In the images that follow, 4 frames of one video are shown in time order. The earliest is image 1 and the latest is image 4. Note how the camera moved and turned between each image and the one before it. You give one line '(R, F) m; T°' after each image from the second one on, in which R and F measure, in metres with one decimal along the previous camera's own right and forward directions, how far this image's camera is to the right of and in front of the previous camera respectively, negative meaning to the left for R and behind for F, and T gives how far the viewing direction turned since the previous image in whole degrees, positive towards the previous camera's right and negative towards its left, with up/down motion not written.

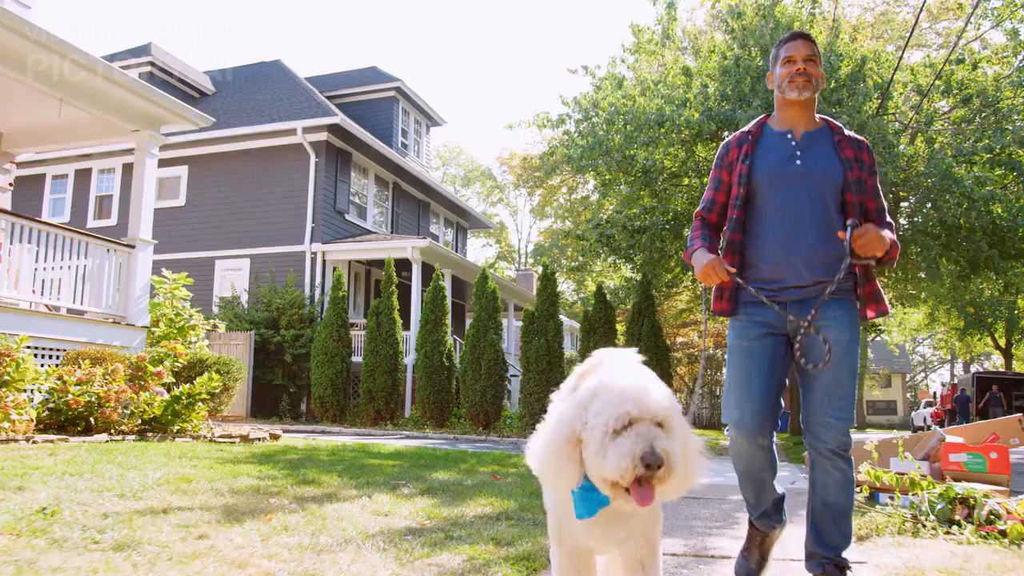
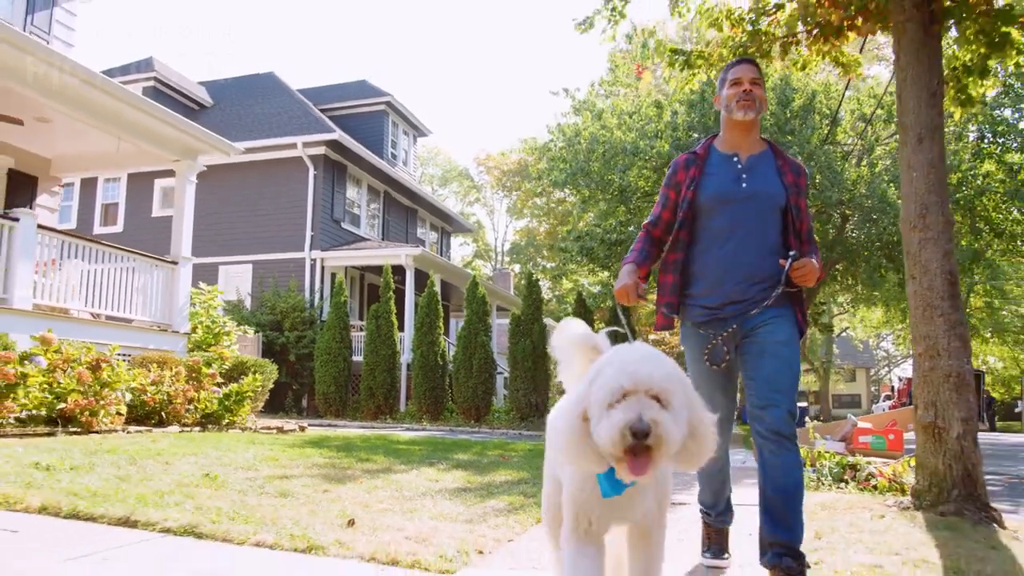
(-0.3, -1.5) m; +2°
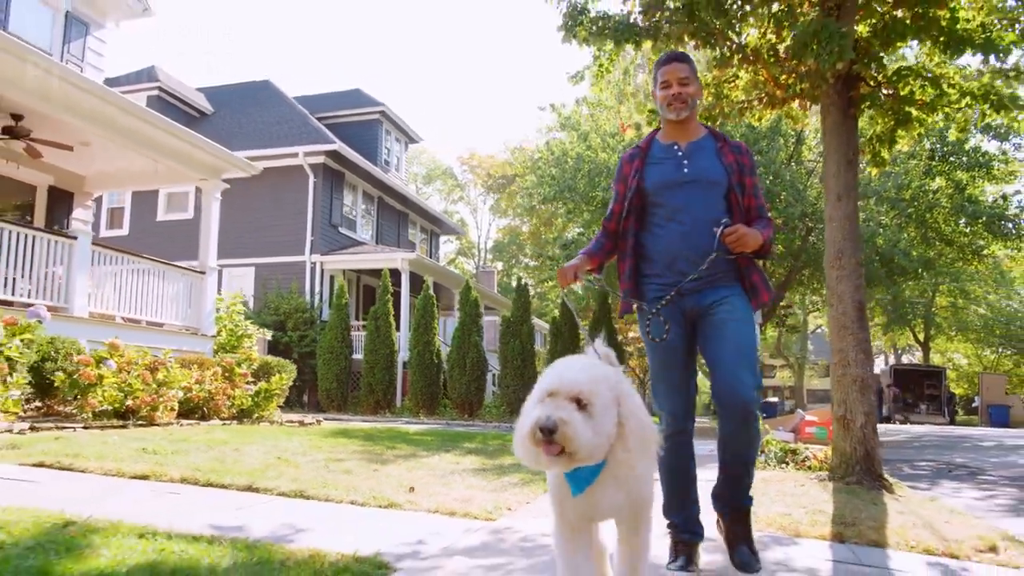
(-0.2, -1.3) m; +1°
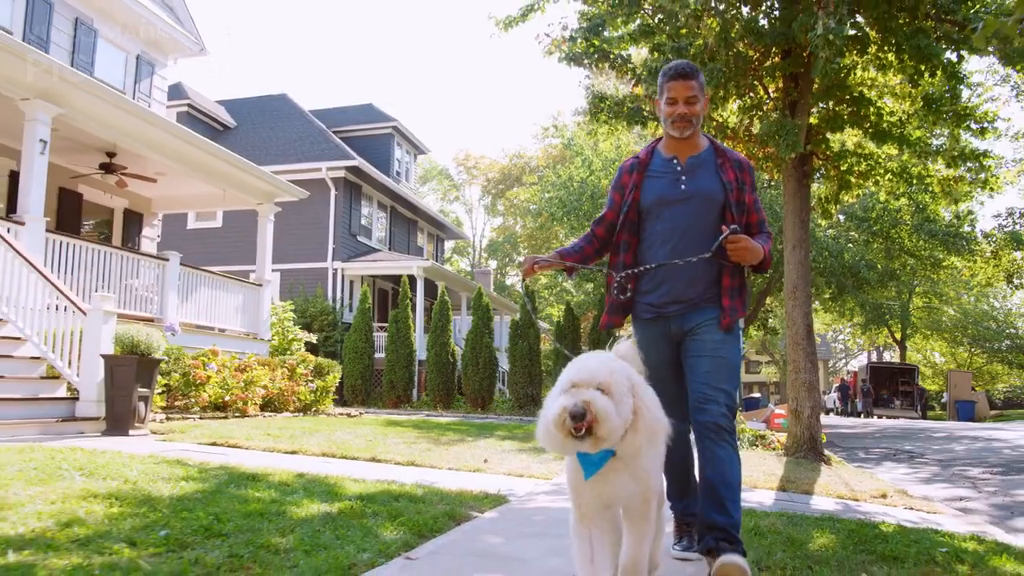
(-0.5, -1.9) m; +1°
